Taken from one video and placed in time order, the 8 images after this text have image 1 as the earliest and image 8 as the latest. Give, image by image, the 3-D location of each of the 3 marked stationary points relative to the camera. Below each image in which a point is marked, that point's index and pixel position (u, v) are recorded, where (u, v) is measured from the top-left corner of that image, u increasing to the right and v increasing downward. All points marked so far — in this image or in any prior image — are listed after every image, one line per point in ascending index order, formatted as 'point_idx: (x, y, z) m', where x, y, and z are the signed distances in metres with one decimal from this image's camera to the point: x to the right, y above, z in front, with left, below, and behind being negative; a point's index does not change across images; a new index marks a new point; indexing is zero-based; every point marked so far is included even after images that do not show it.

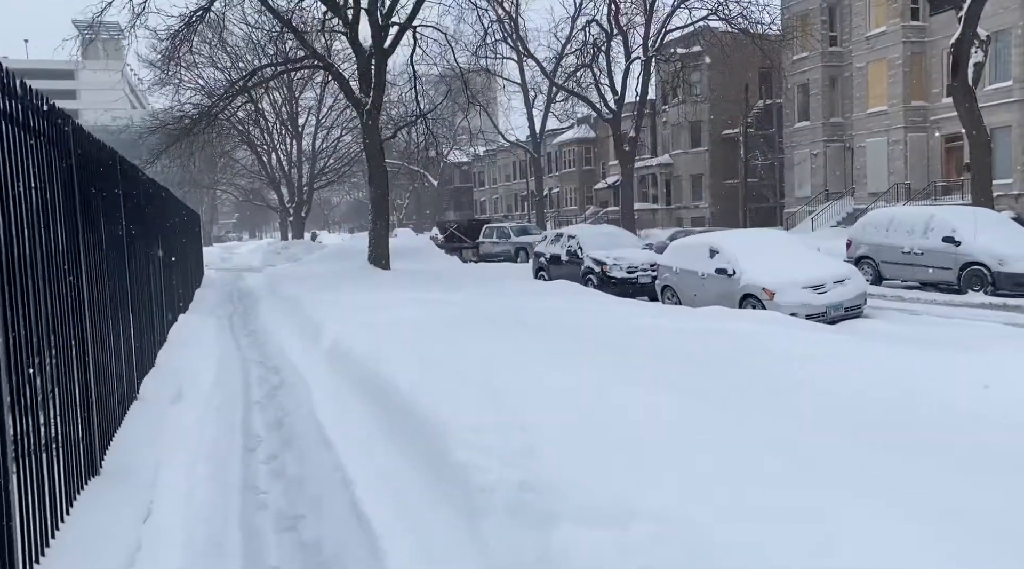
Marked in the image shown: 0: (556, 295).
0: (+0.8, -0.2, +14.9) m
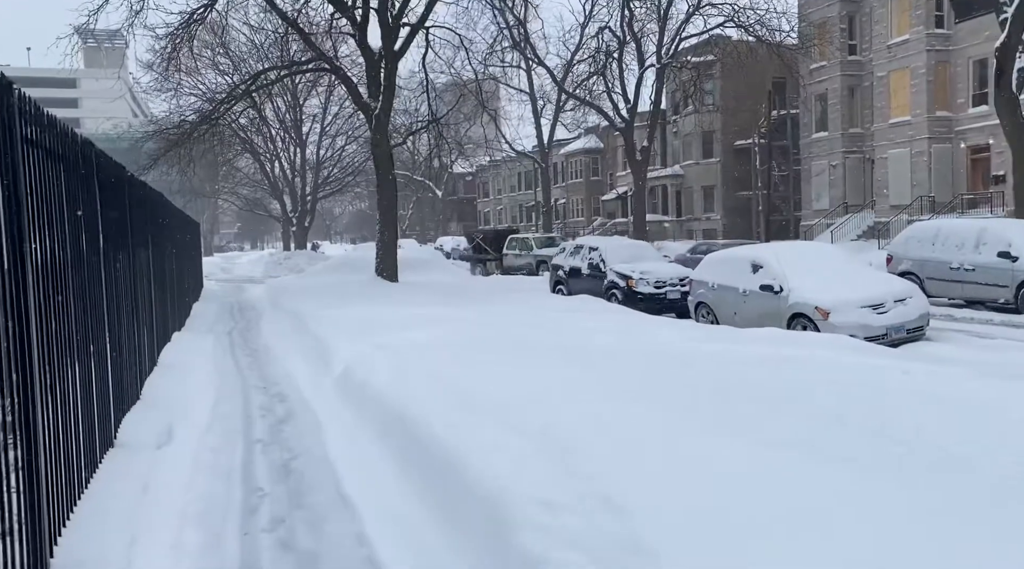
0: (+1.1, -0.4, +13.7) m
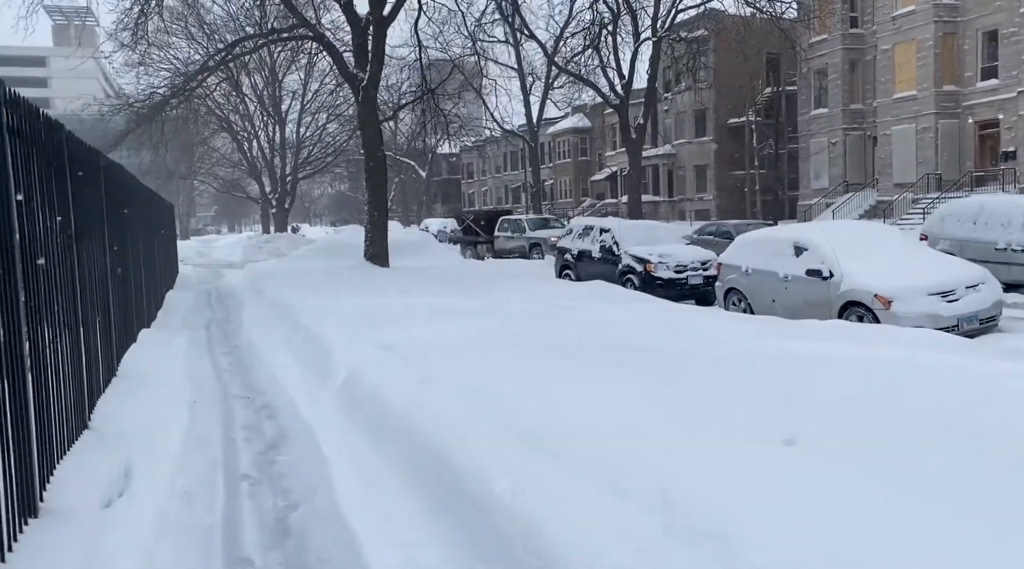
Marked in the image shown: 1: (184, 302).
0: (+1.3, -0.2, +12.3) m
1: (-5.9, -0.3, +17.0) m
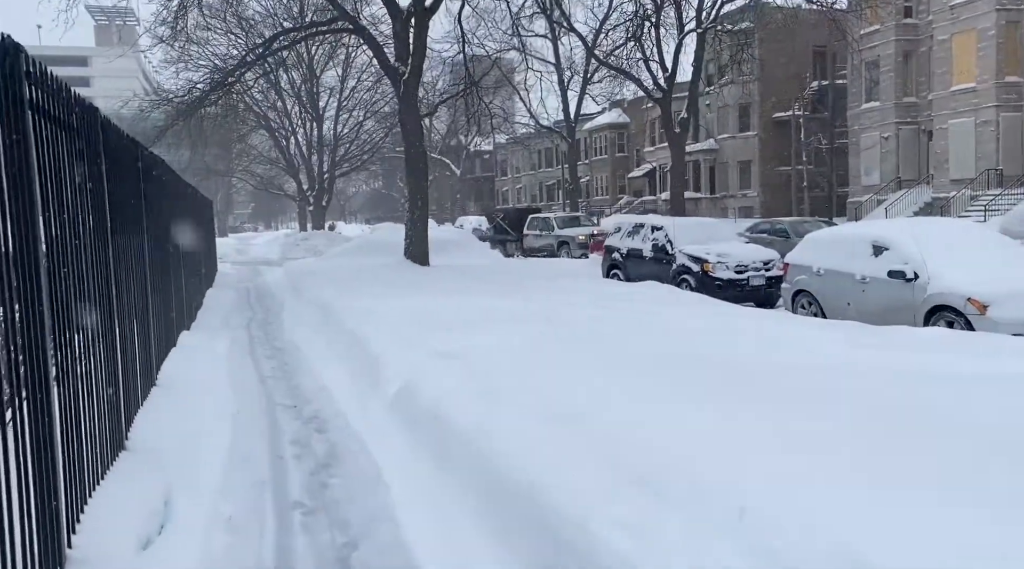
0: (+2.0, -0.2, +11.6) m
1: (-5.0, -0.3, +16.5) m
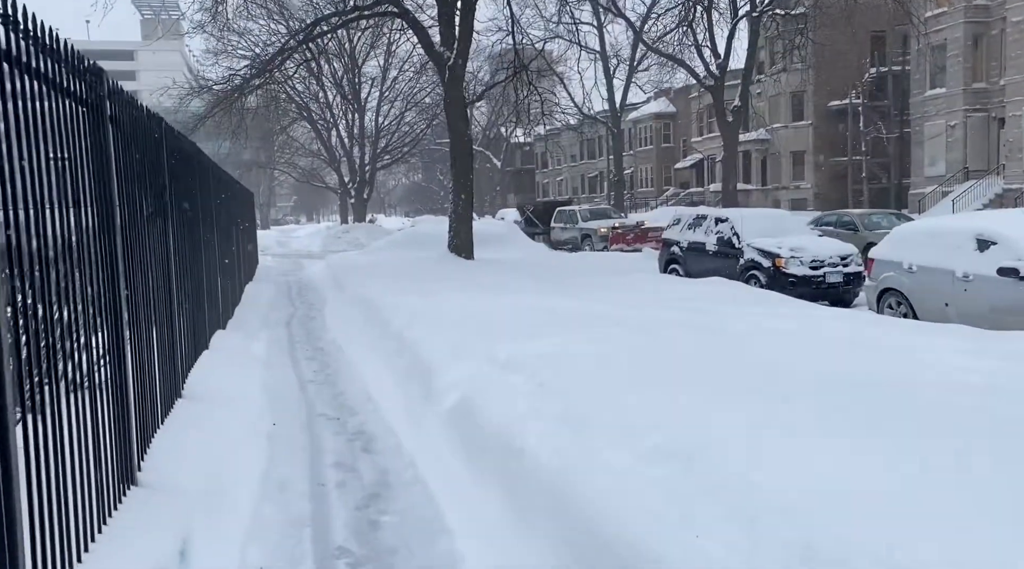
0: (+2.7, -0.2, +10.5) m
1: (-4.1, -0.2, +15.7) m
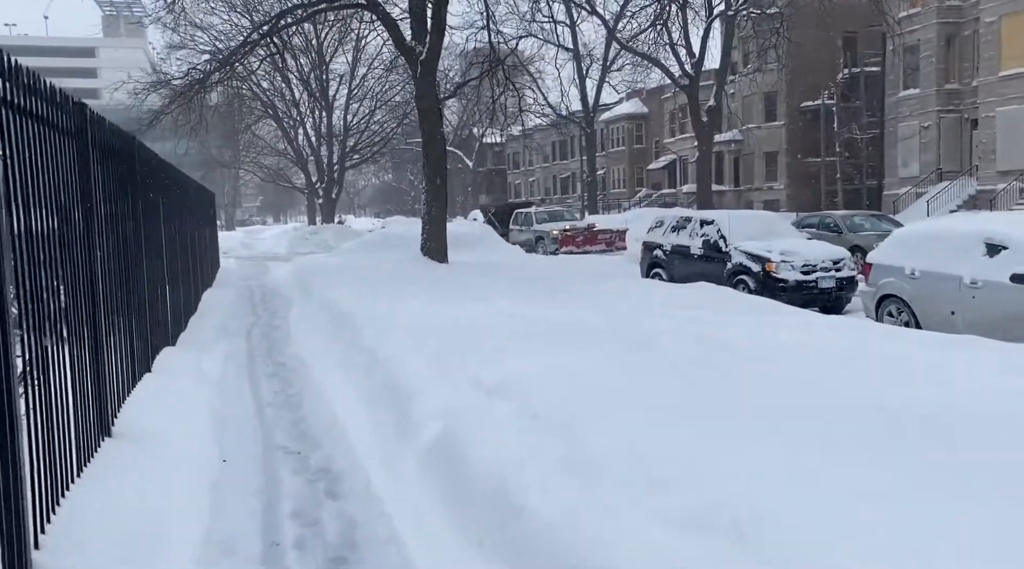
0: (+2.4, -0.3, +9.9) m
1: (-4.5, -0.3, +14.8) m
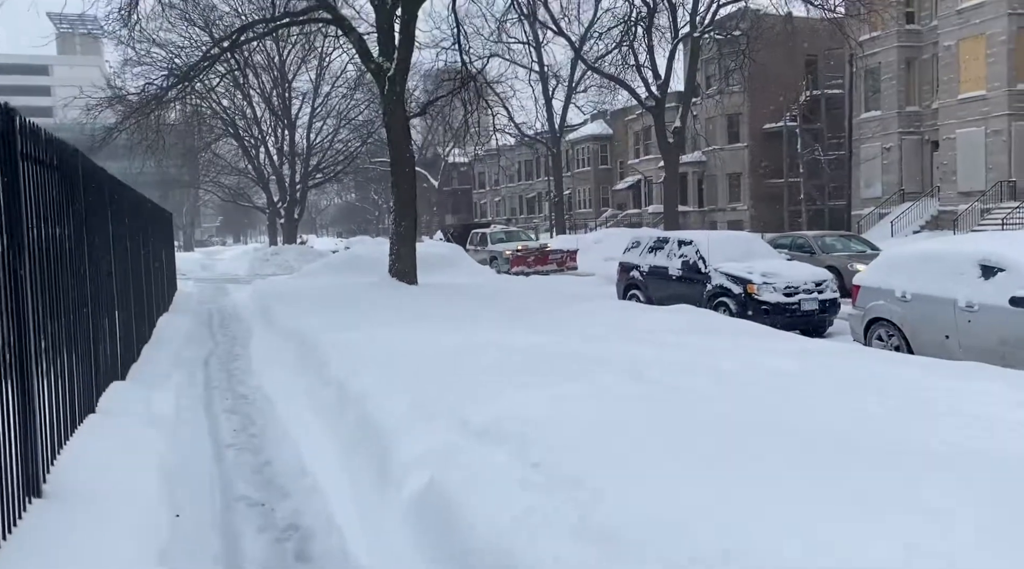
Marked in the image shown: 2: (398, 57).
0: (+2.2, -0.5, +9.4) m
1: (-4.9, -0.6, +14.1) m
2: (-2.2, +4.3, +18.0) m
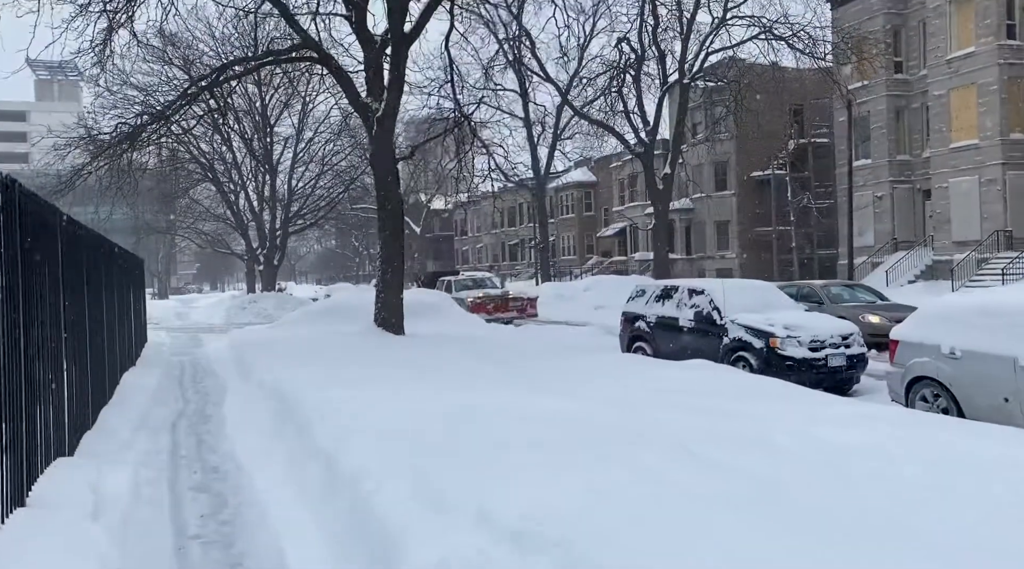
0: (+2.3, -1.0, +8.4) m
1: (-4.9, -1.3, +13.0) m
2: (-2.2, +3.4, +17.2) m
